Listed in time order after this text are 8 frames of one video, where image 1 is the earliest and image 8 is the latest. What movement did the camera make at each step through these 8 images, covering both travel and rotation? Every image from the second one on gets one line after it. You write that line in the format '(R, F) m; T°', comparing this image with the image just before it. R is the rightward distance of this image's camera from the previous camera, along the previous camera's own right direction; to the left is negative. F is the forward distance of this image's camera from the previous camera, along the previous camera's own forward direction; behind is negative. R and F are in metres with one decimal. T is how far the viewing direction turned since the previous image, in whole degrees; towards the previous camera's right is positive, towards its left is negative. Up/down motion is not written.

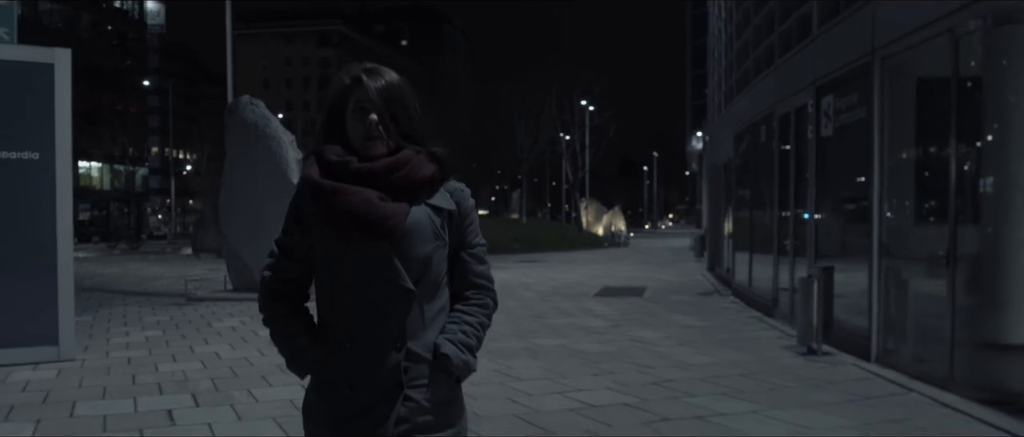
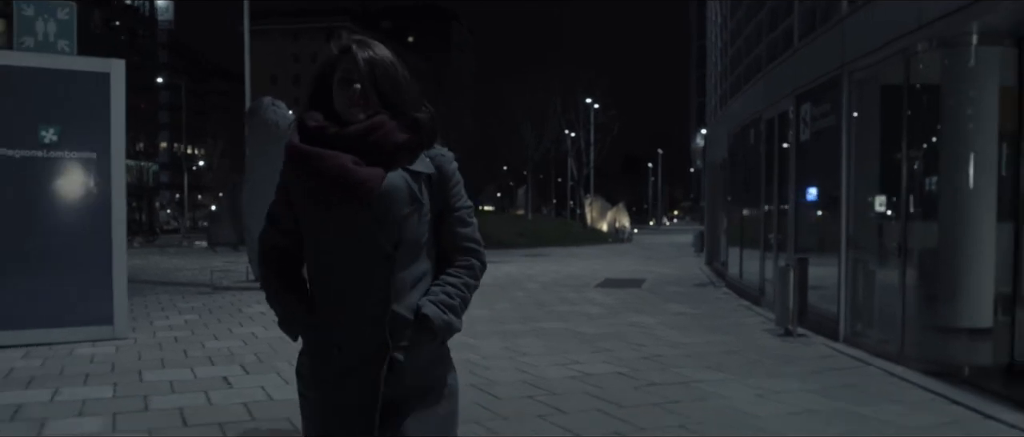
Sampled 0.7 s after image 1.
(0.0, -1.1) m; 0°
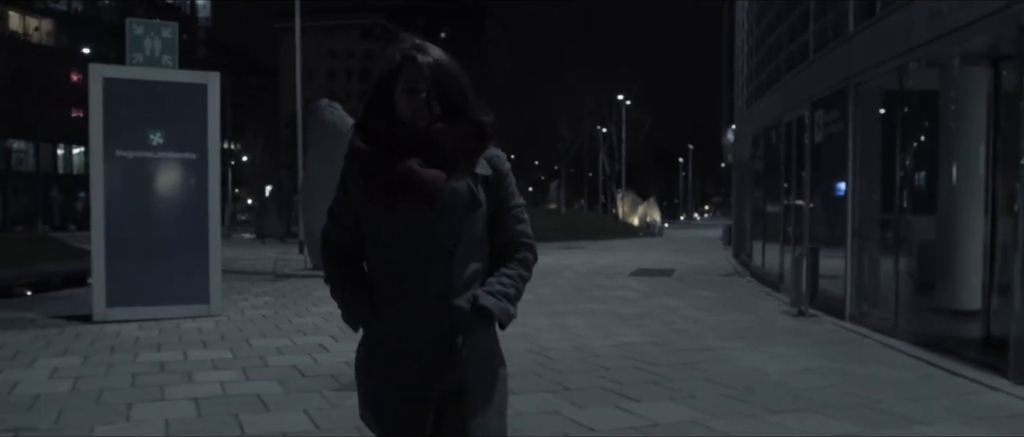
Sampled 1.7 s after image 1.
(-0.2, -1.5) m; -2°
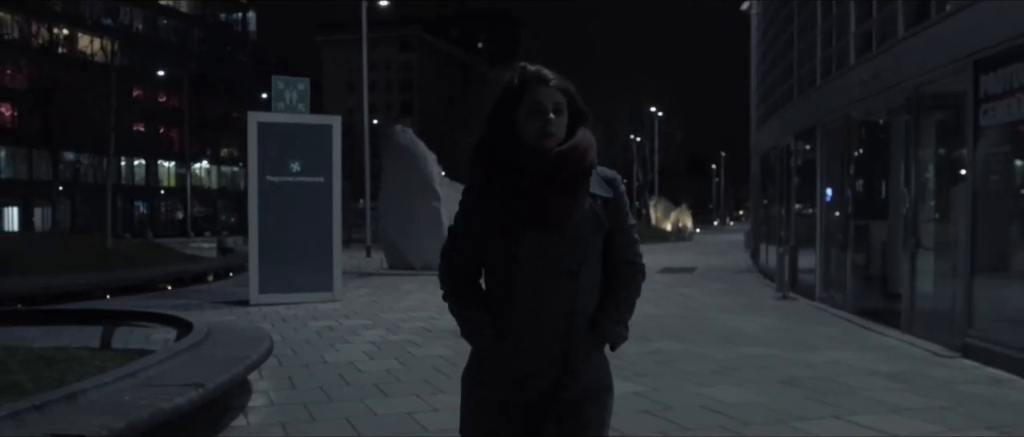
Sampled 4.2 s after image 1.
(-0.3, -3.8) m; -2°
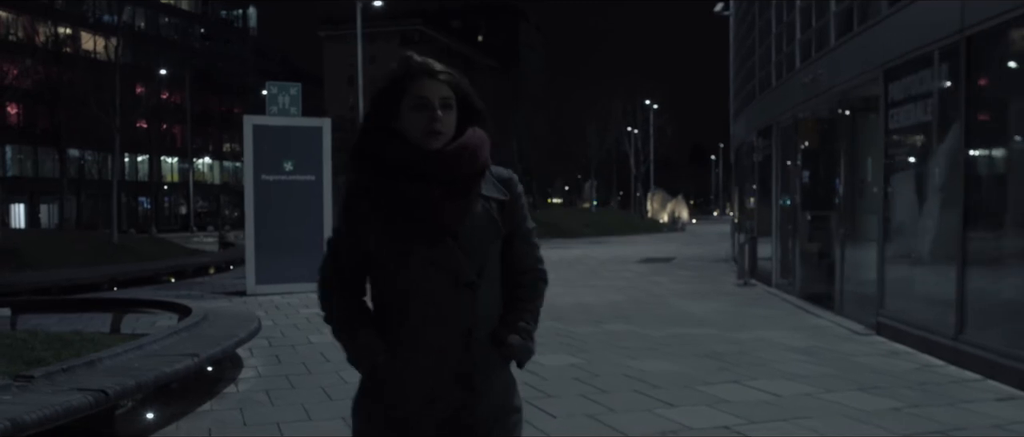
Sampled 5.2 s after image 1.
(+0.4, -1.1) m; 0°
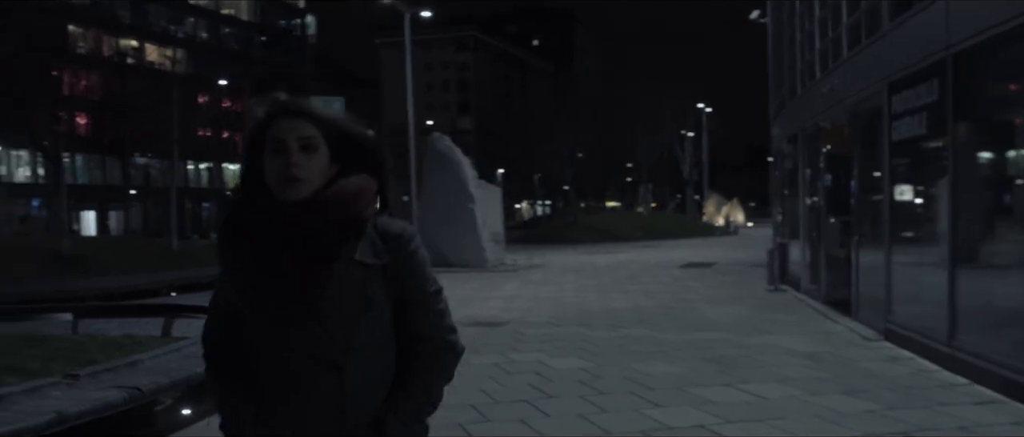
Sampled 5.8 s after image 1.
(+0.4, -0.6) m; -3°
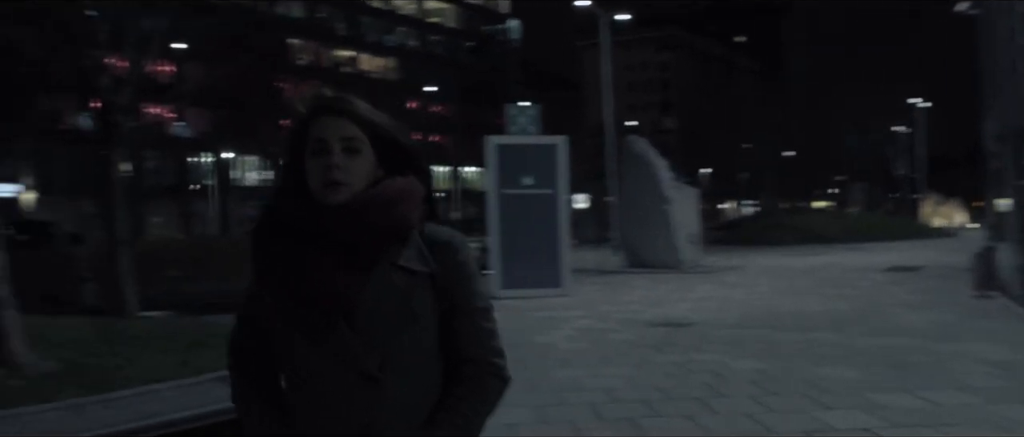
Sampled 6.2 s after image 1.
(+0.2, -0.4) m; -11°
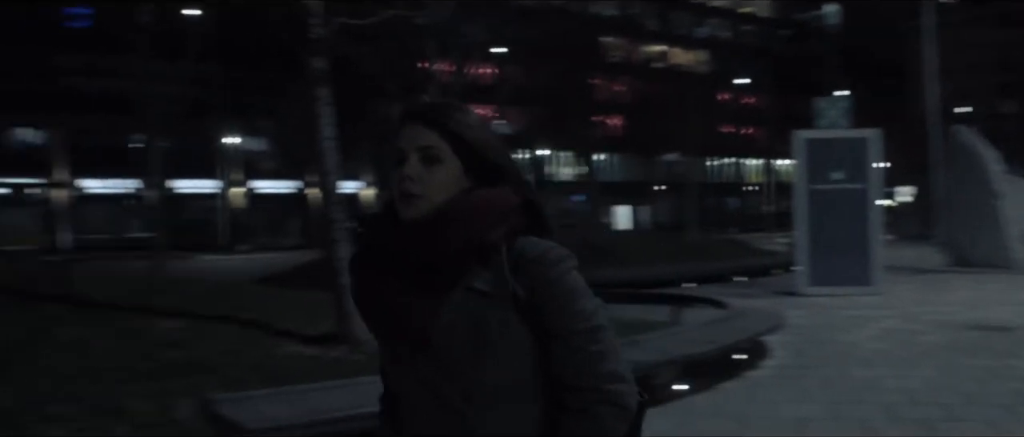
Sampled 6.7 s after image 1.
(+0.2, -0.4) m; -17°
